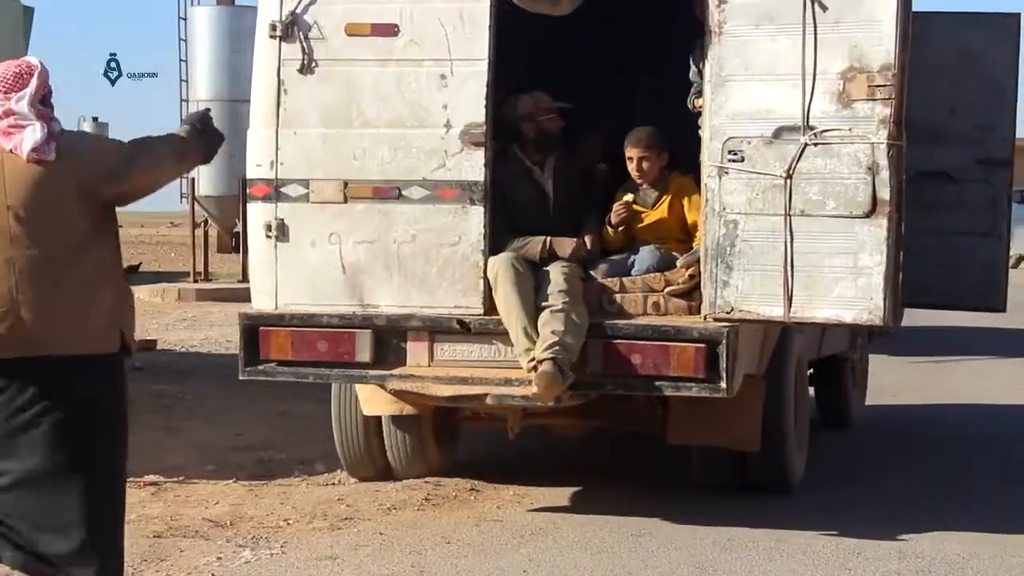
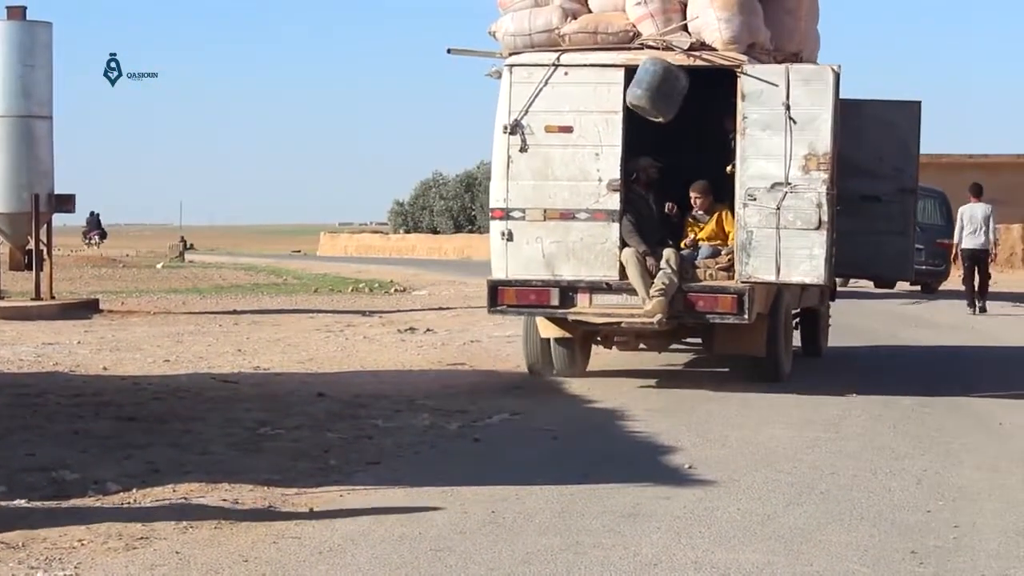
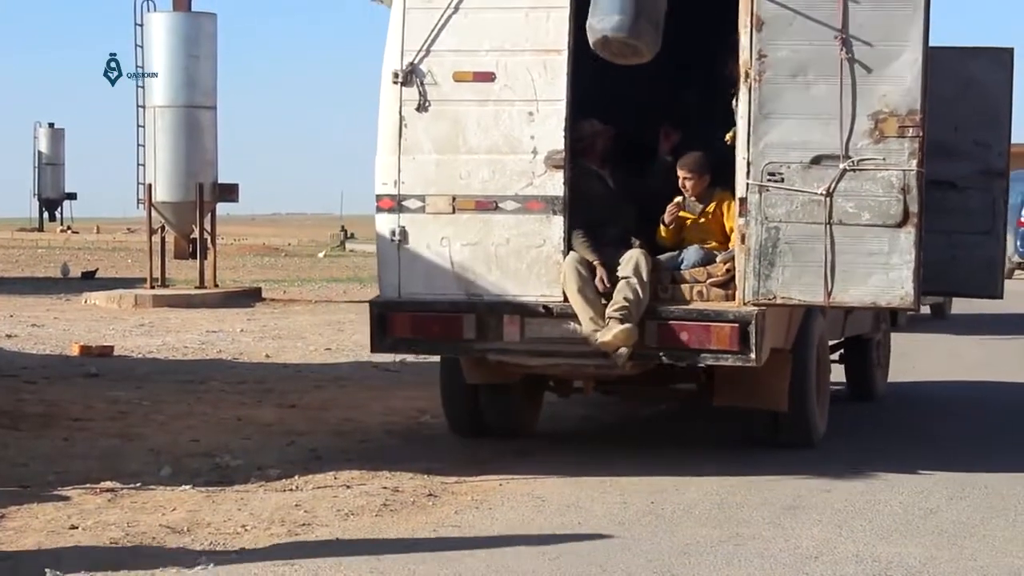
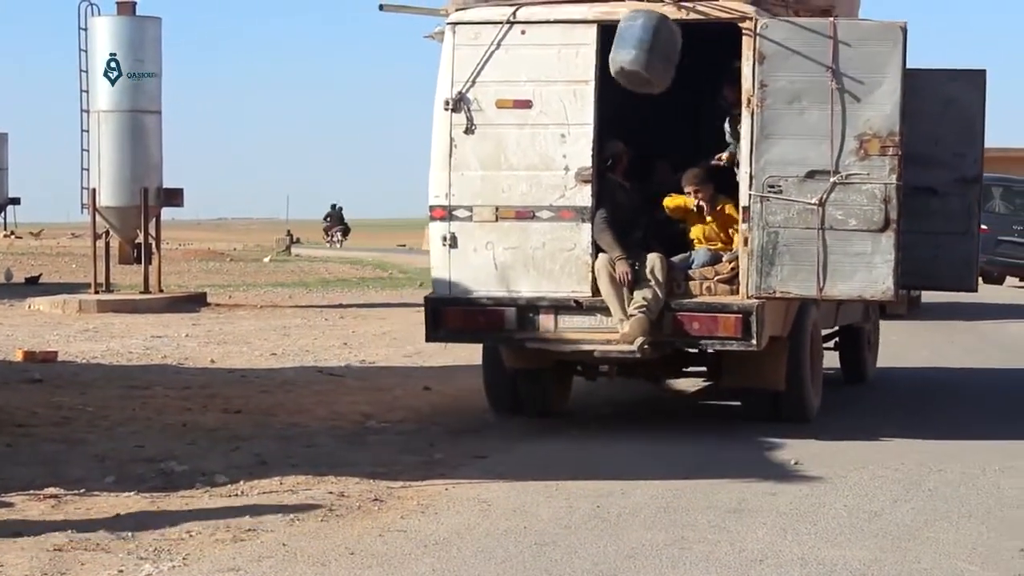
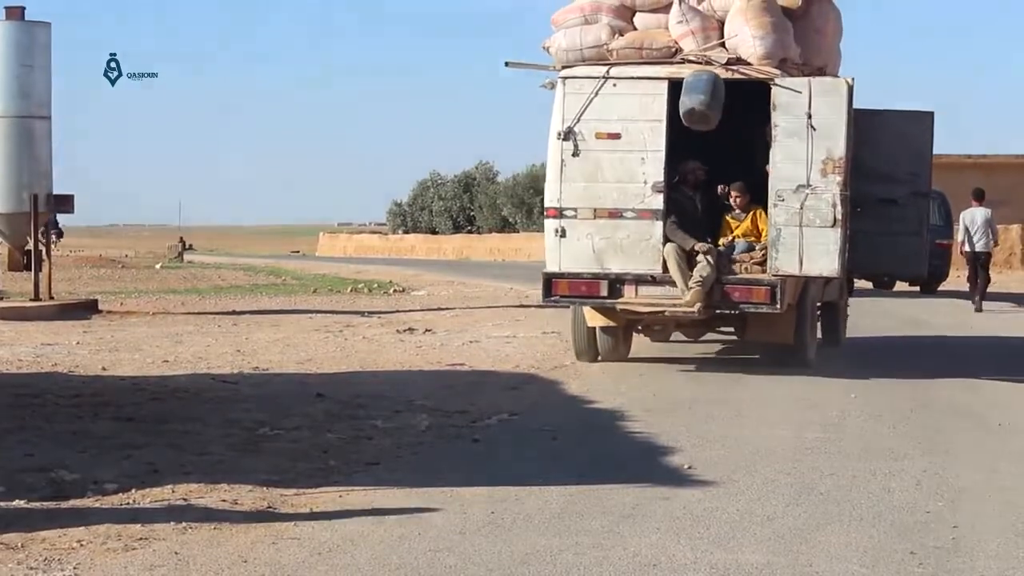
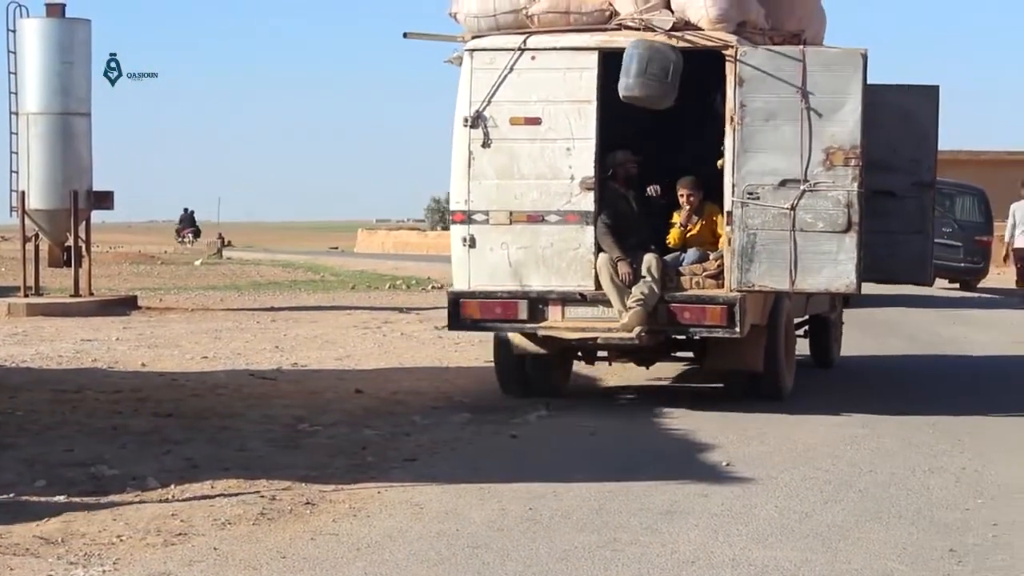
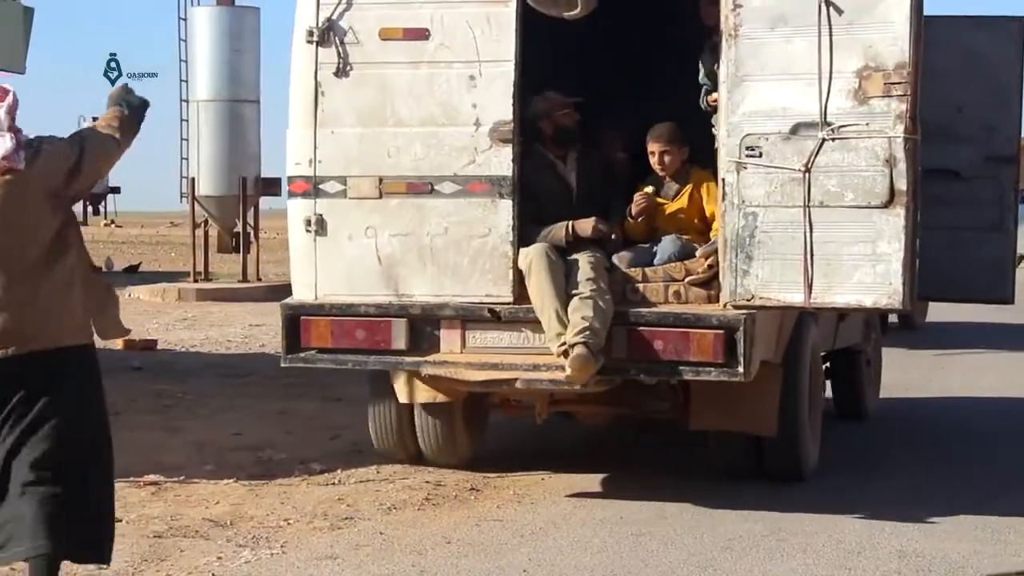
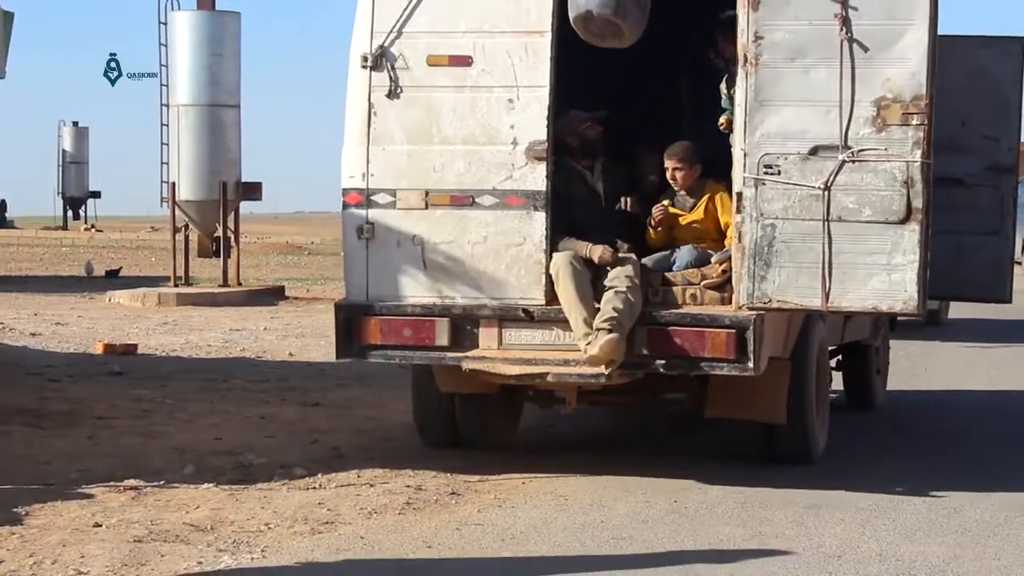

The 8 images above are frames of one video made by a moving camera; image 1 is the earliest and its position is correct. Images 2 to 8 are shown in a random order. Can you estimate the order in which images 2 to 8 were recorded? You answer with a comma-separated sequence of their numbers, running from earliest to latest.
7, 8, 3, 4, 6, 2, 5
